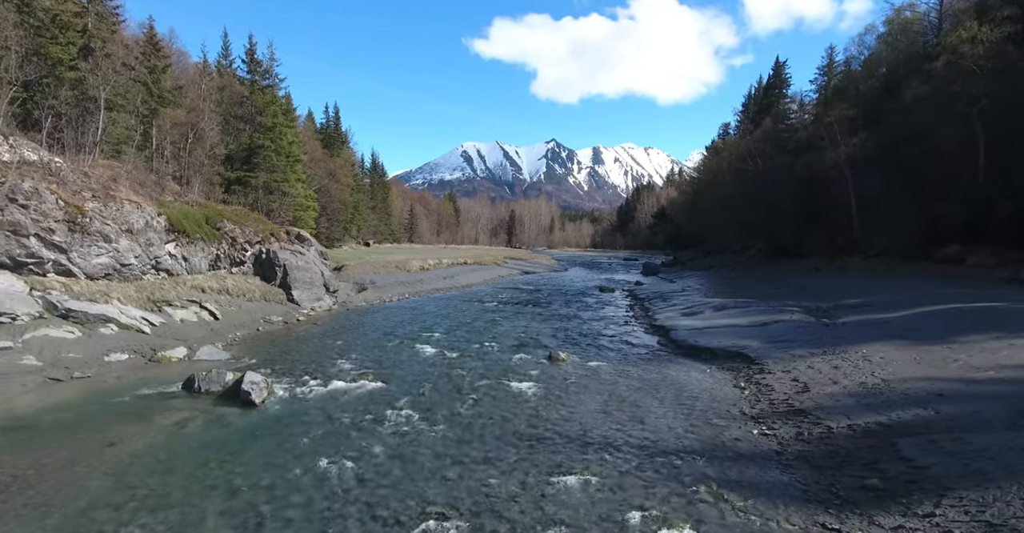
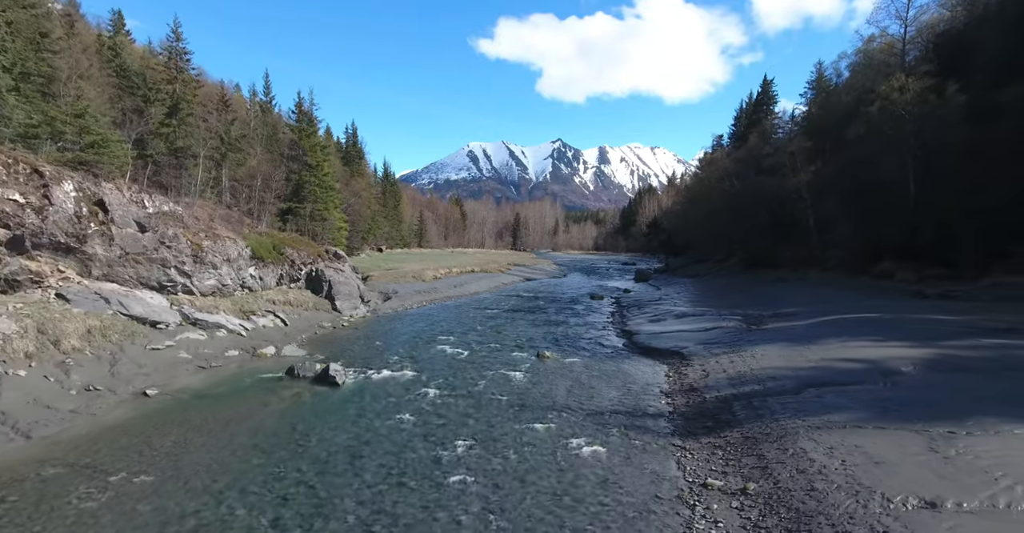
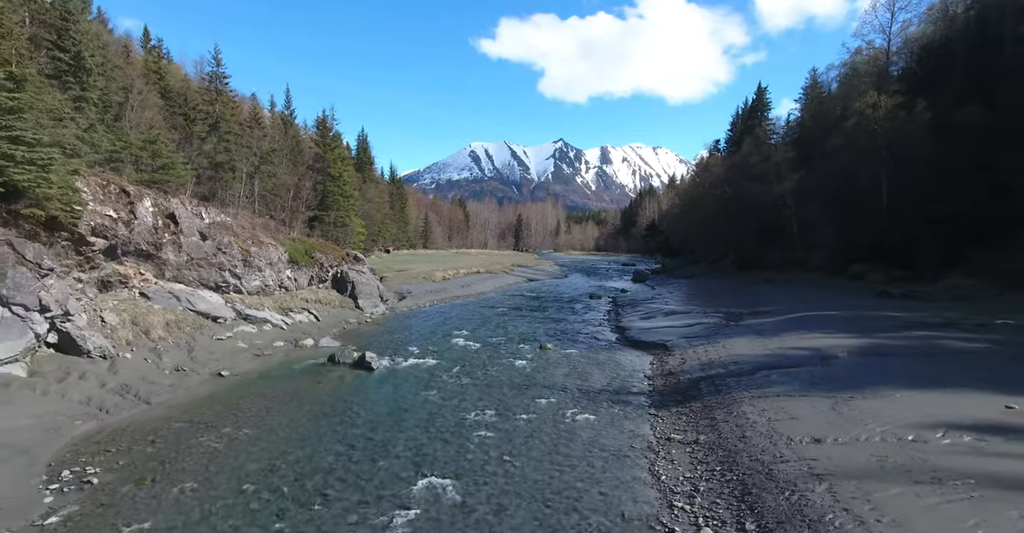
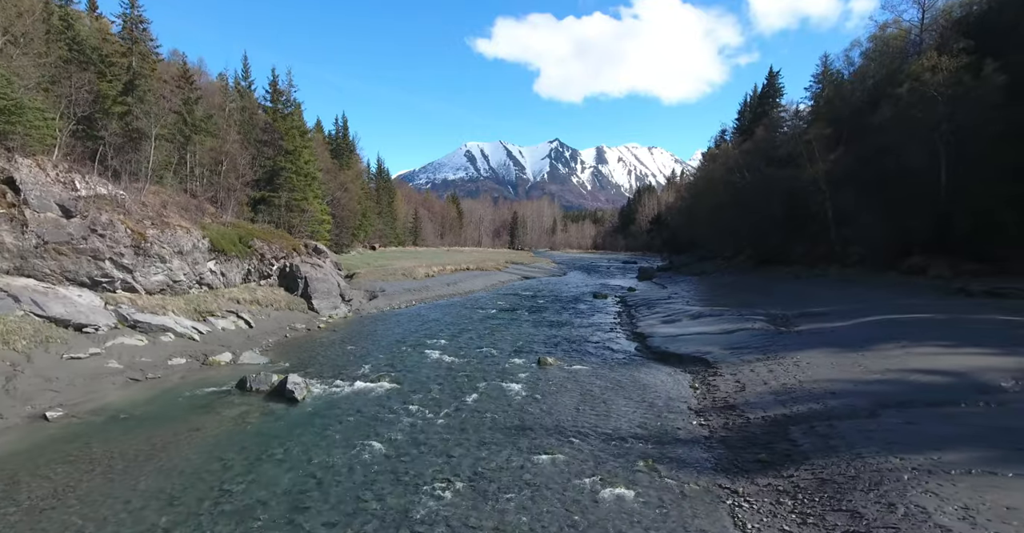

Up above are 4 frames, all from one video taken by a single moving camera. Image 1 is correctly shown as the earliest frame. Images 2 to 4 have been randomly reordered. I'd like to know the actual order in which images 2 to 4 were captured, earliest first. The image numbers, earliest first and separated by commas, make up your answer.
4, 2, 3
